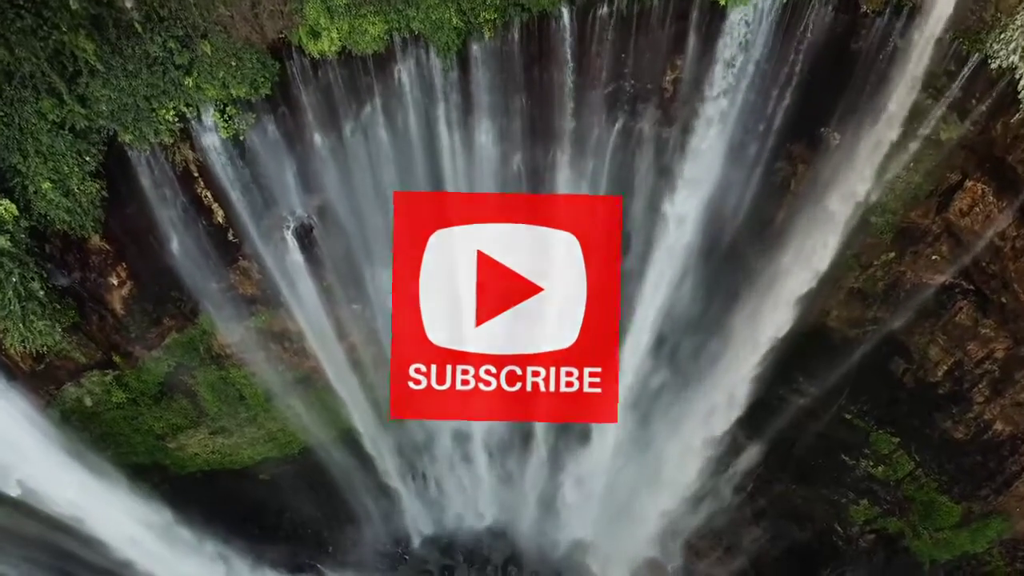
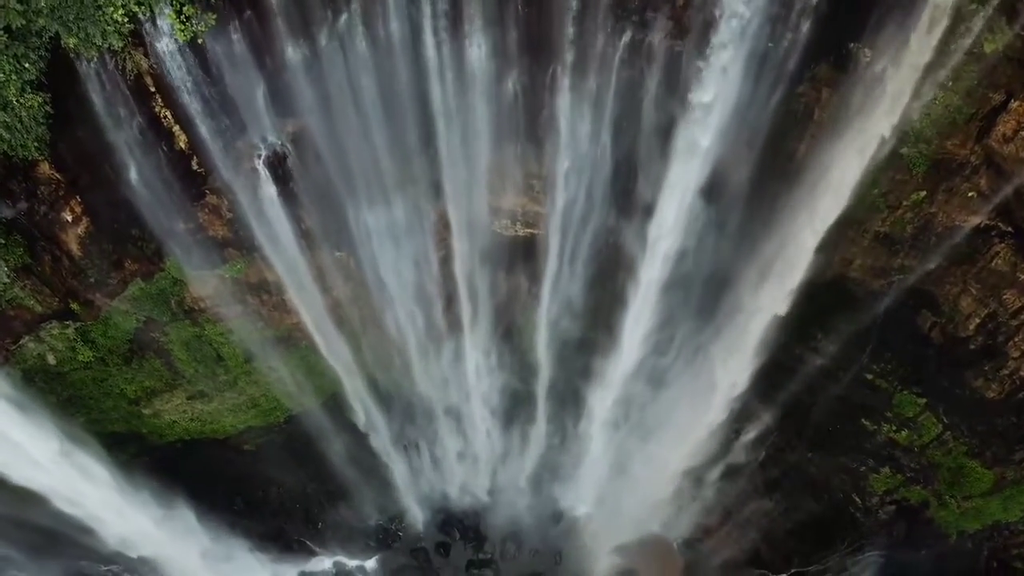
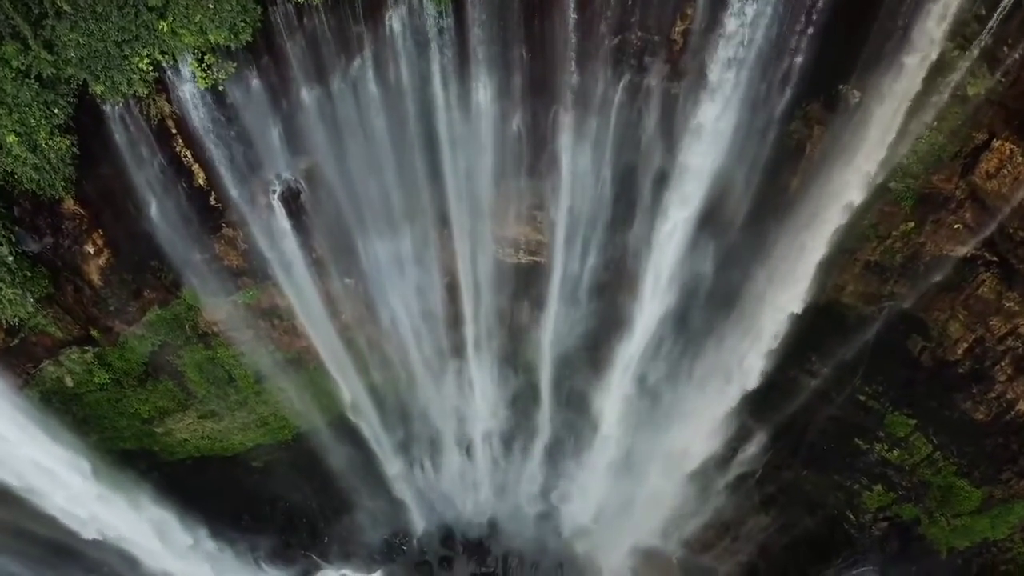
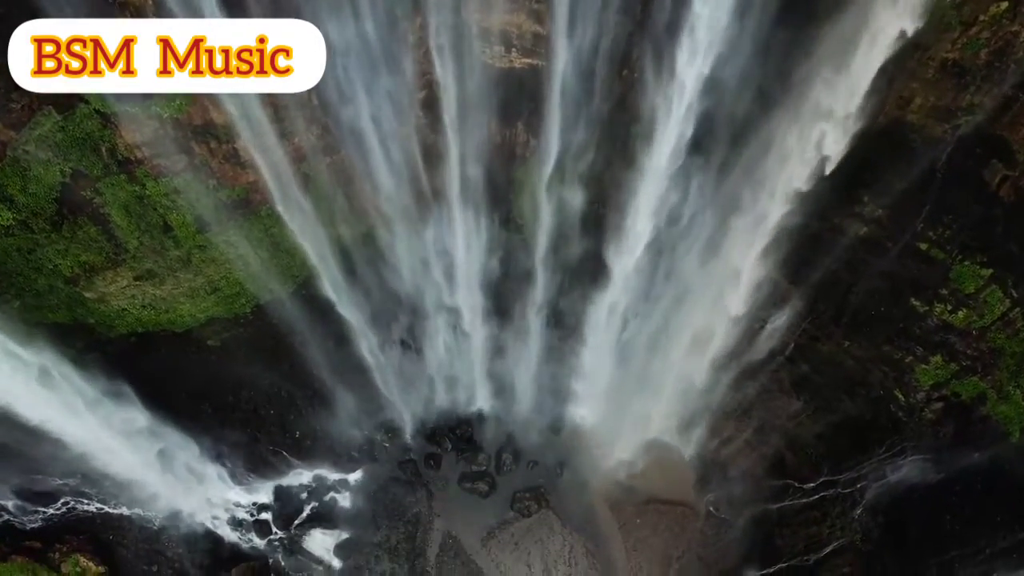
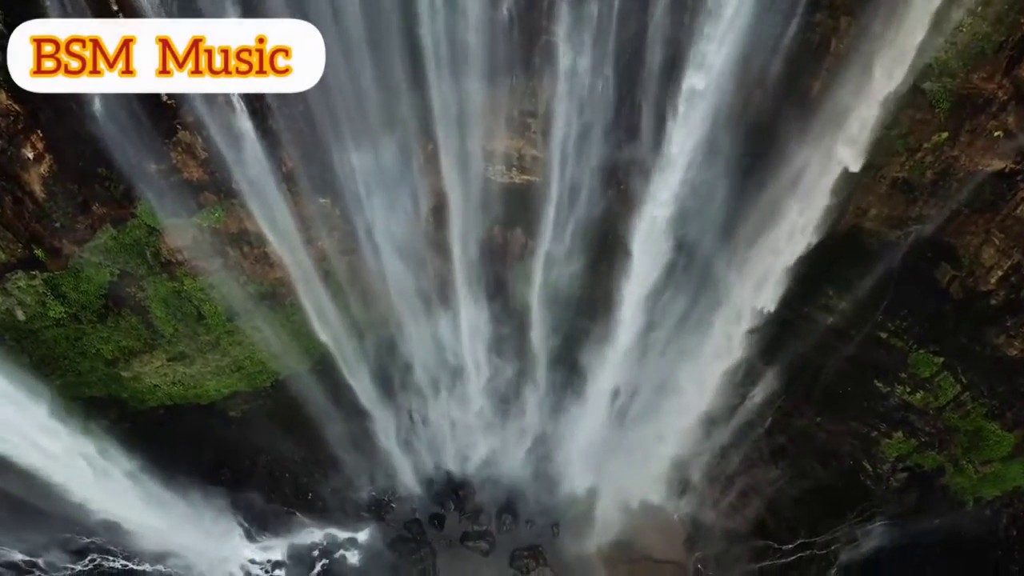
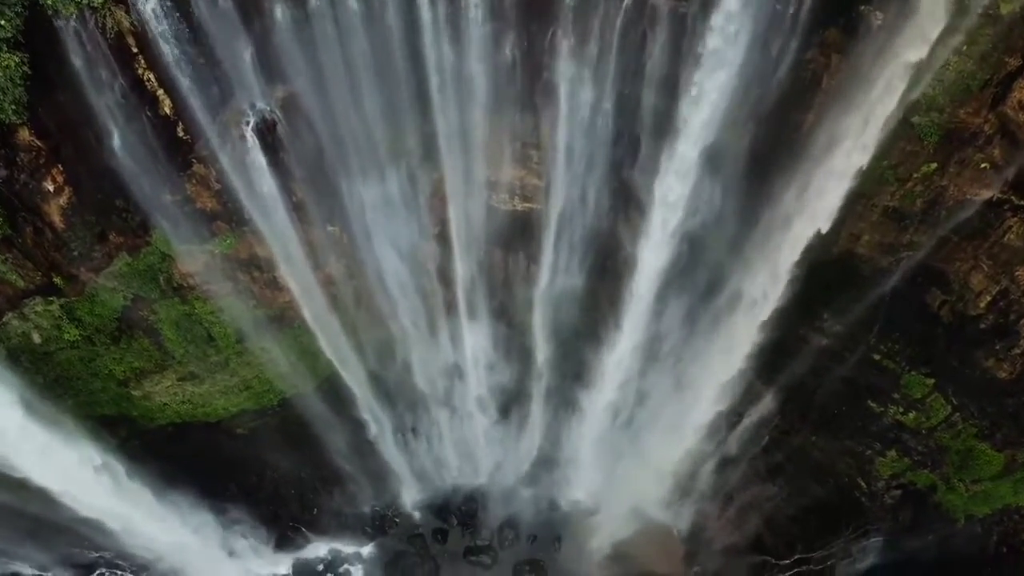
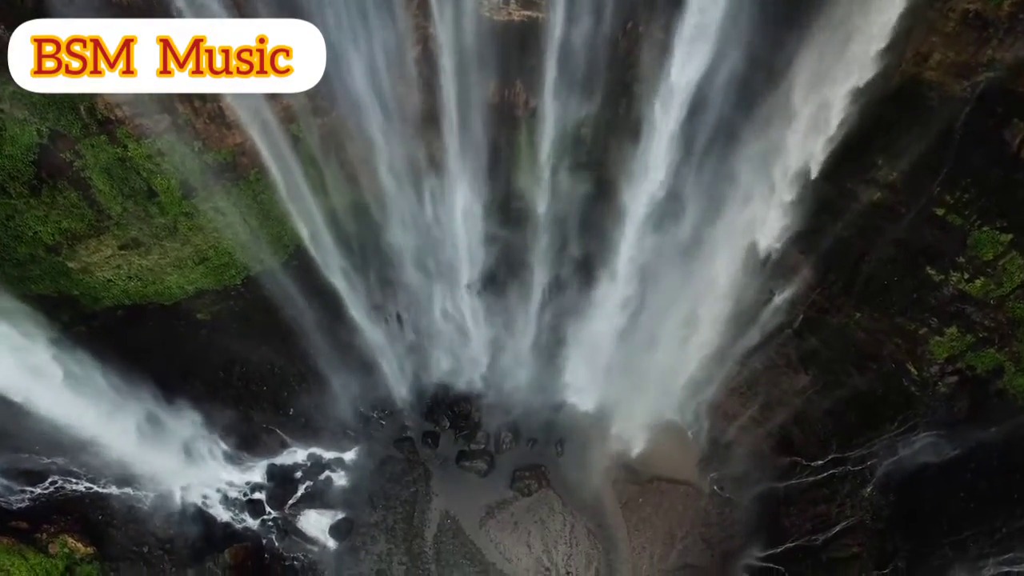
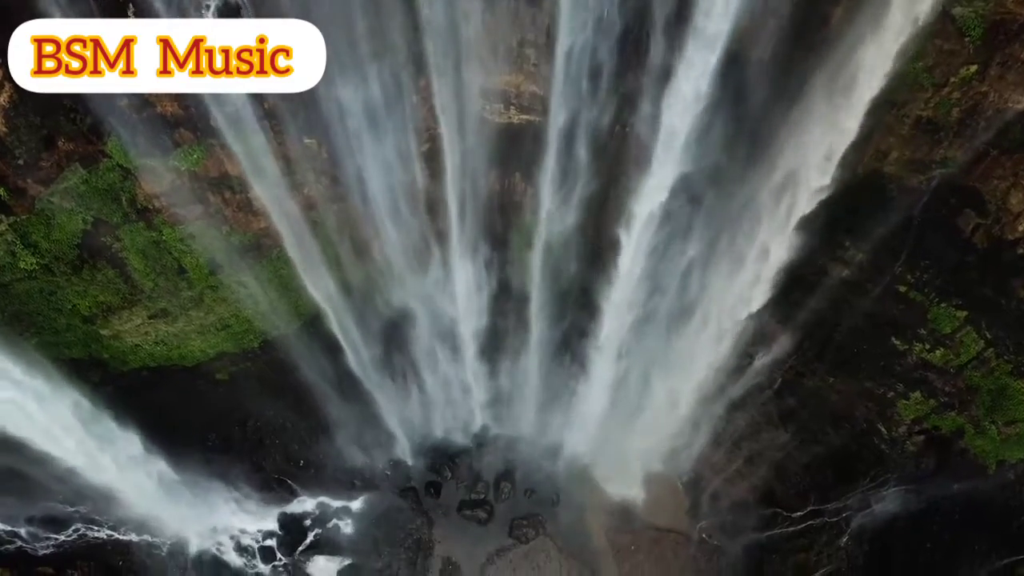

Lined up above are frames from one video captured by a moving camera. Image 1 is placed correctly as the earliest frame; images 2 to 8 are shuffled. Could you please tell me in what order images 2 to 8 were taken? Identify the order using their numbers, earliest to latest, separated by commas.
3, 2, 6, 5, 8, 4, 7
